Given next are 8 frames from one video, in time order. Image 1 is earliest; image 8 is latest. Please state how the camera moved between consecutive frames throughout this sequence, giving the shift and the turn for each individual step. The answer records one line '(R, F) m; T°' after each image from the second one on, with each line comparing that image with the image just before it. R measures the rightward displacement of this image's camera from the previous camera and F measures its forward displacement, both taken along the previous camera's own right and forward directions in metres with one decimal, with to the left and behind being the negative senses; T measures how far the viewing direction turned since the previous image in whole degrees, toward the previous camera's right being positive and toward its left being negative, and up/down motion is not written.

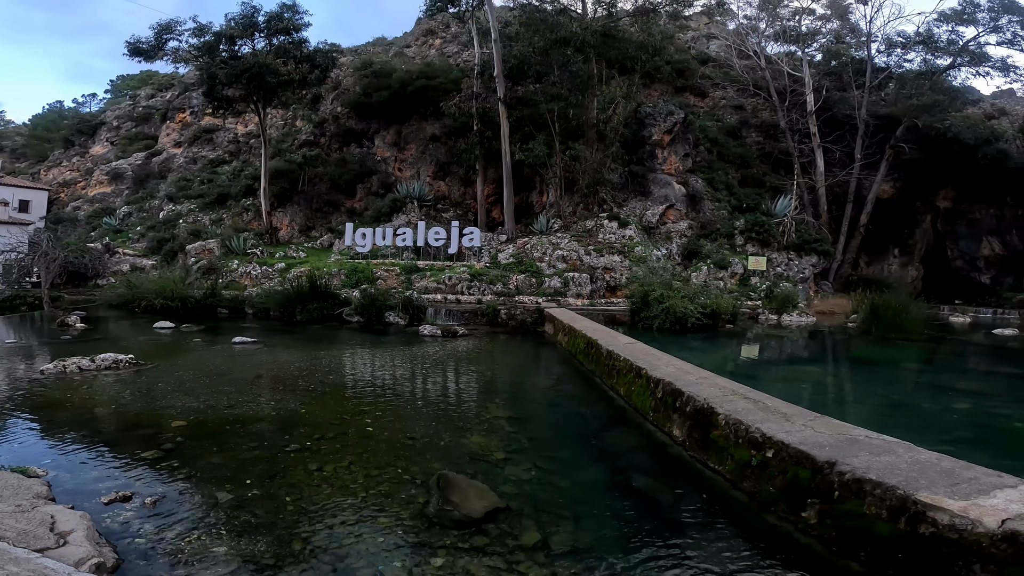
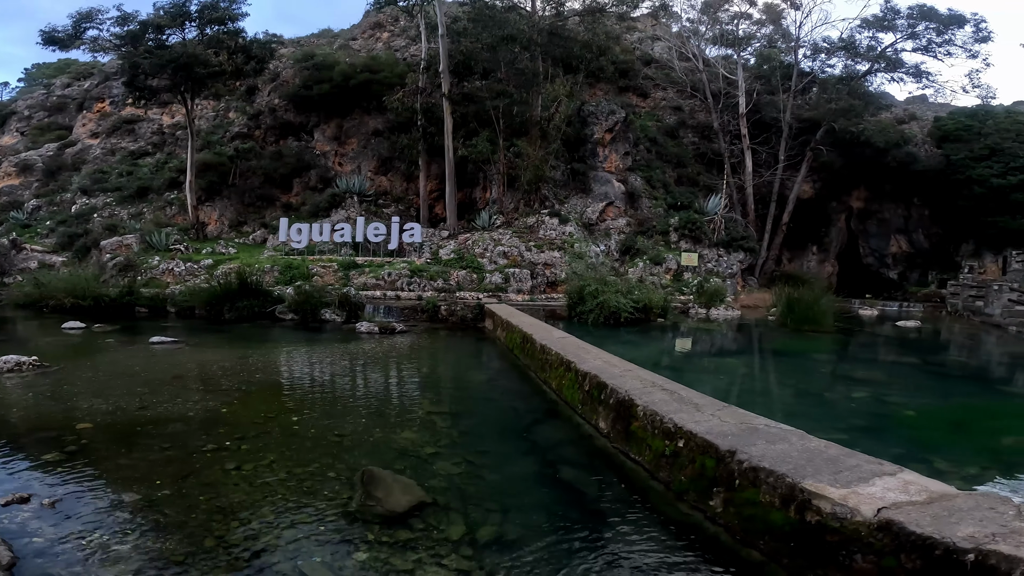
(+0.4, -0.1) m; +5°
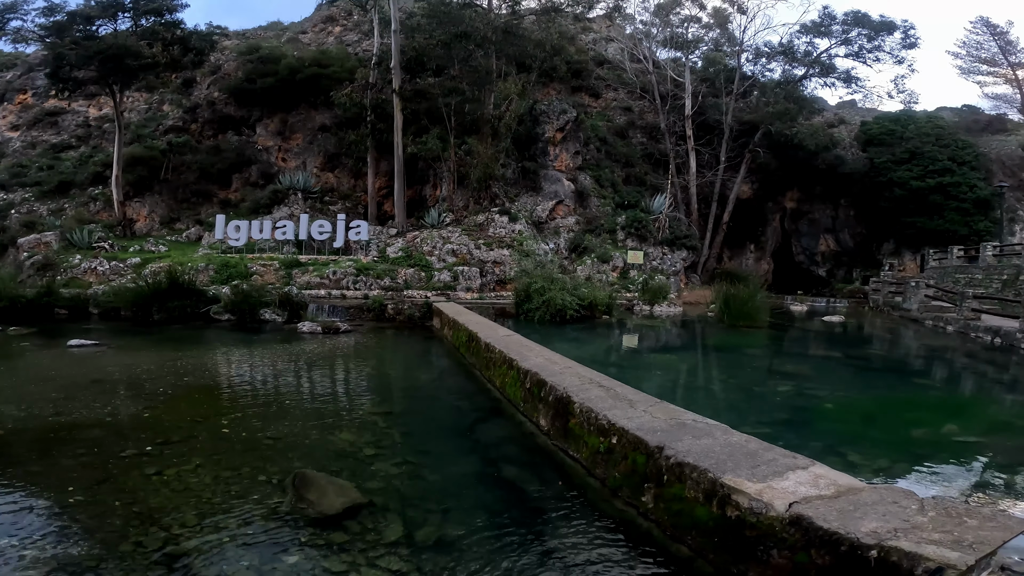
(+0.4, +0.1) m; +4°
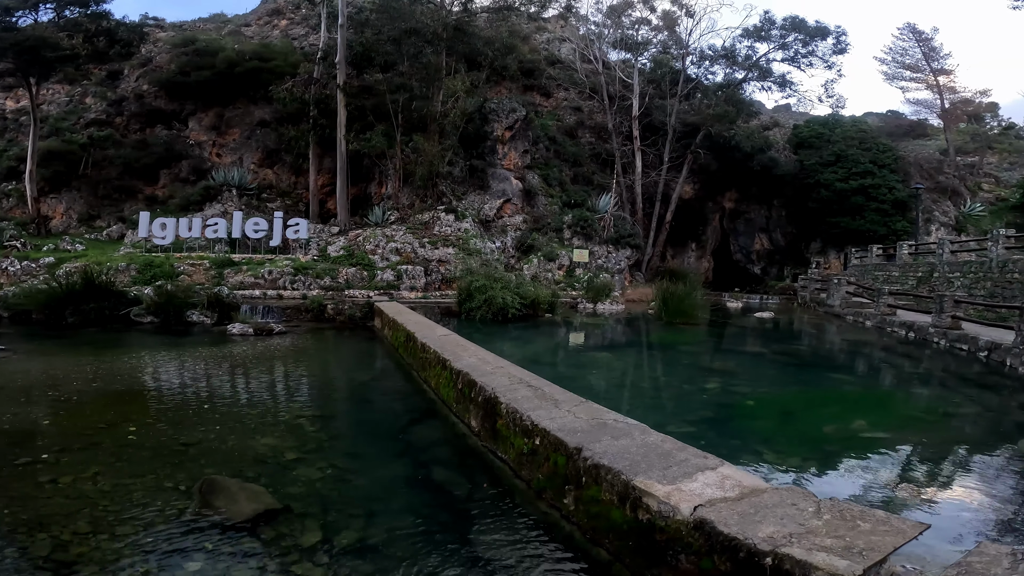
(+0.5, +0.1) m; +4°
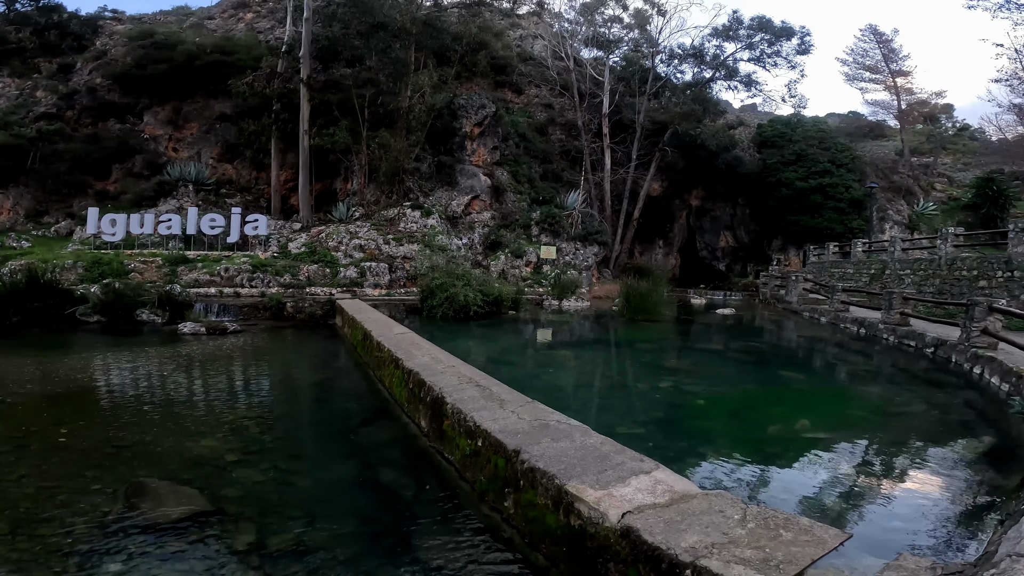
(+0.3, +0.1) m; +2°
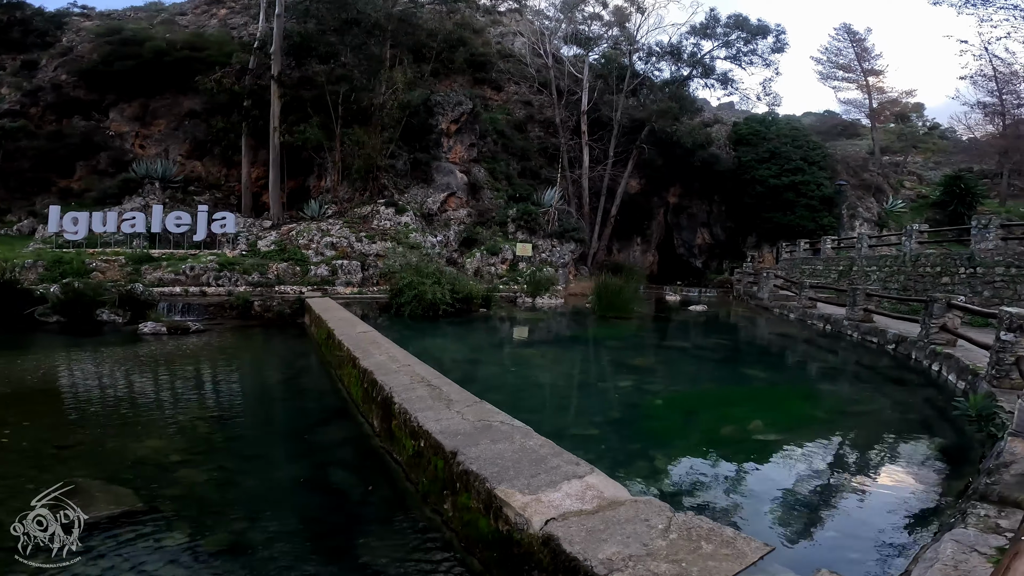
(+0.2, +0.1) m; +2°
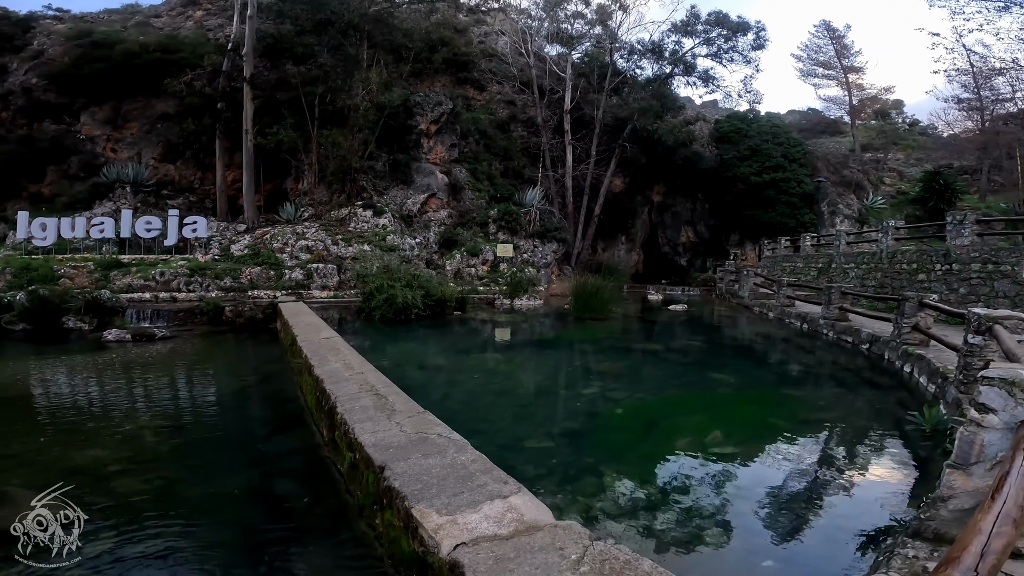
(+0.3, +0.2) m; +1°
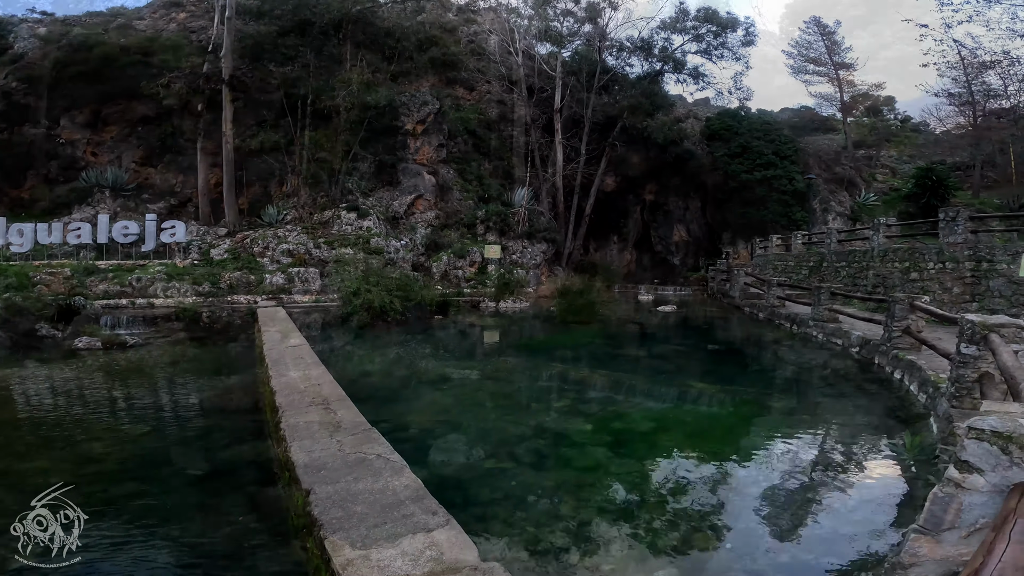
(+0.3, +0.3) m; 0°
